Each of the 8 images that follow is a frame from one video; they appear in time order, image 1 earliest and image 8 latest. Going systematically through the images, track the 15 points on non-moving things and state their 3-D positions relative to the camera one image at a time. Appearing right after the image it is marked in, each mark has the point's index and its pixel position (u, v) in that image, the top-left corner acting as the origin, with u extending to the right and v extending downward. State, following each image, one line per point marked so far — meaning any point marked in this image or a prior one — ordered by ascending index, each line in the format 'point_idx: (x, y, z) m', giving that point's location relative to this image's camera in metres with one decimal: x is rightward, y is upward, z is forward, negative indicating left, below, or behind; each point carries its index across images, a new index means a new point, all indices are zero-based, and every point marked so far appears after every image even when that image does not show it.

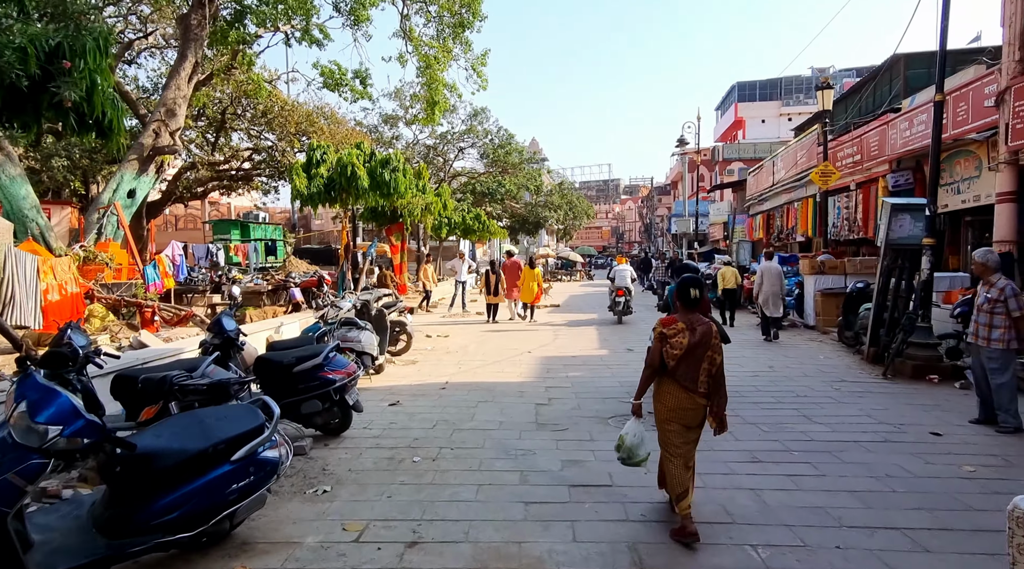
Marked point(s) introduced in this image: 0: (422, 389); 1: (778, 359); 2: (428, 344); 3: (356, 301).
0: (-1.0, -1.1, +8.0) m
1: (+3.5, -1.0, +10.3) m
2: (-1.3, -1.0, +12.1) m
3: (-1.8, -0.2, +8.9) m
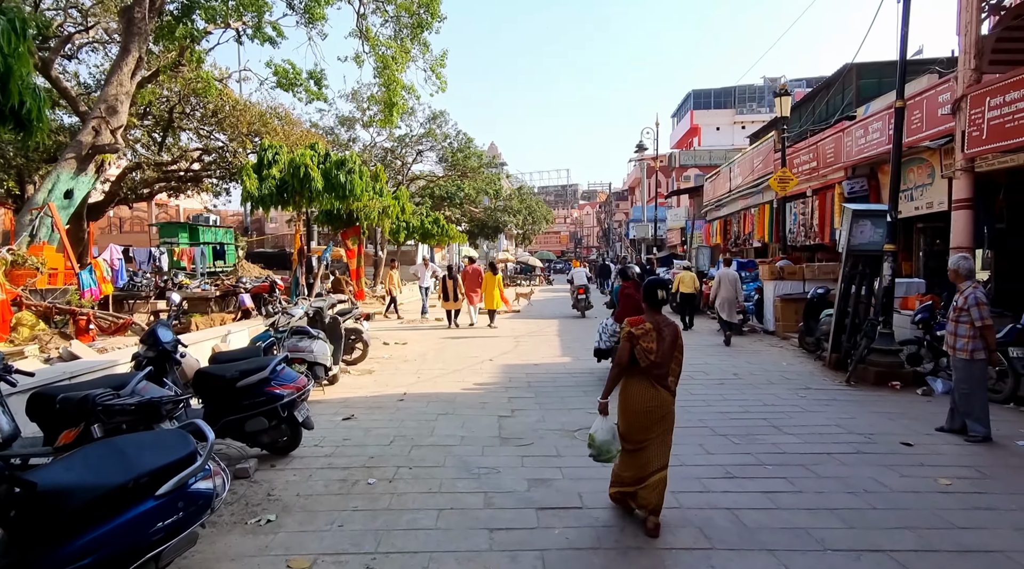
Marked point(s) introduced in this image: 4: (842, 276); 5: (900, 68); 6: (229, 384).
0: (-1.3, -1.2, +7.6) m
1: (+3.0, -1.0, +10.1) m
2: (-1.9, -1.0, +11.7) m
3: (-2.3, -0.3, +8.5) m
4: (+4.1, +0.1, +9.6) m
5: (+4.5, +2.5, +8.9) m
6: (-1.9, -0.7, +5.1) m
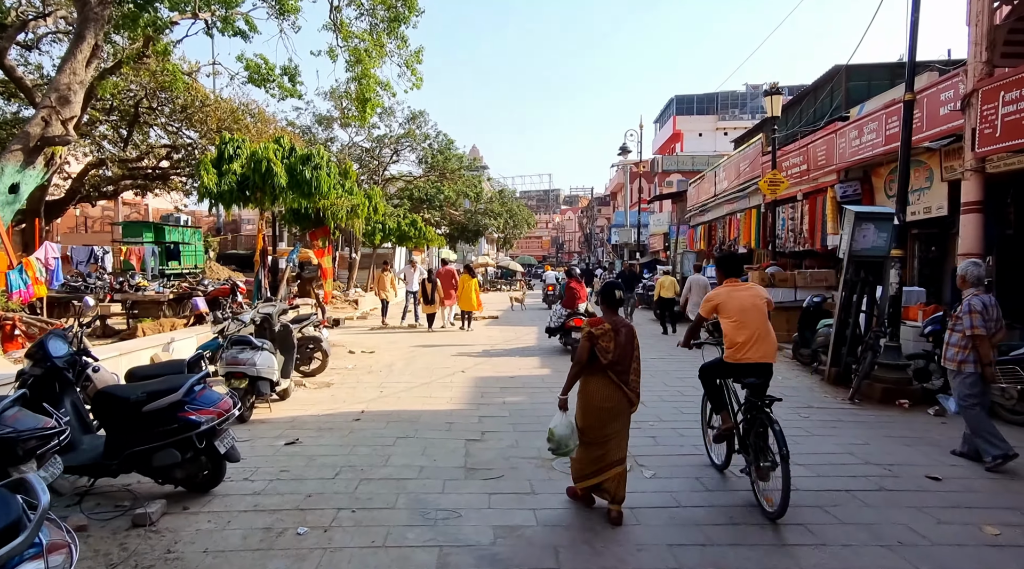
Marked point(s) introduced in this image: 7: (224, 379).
0: (-1.6, -1.2, +6.7) m
1: (+2.7, -1.1, +9.4) m
2: (-2.3, -1.1, +10.8) m
3: (-2.5, -0.3, +7.6) m
4: (+3.8, 0.0, +8.8) m
5: (+4.3, +2.4, +8.2) m
6: (-2.1, -0.7, +4.2) m
7: (-2.5, -0.8, +6.6) m
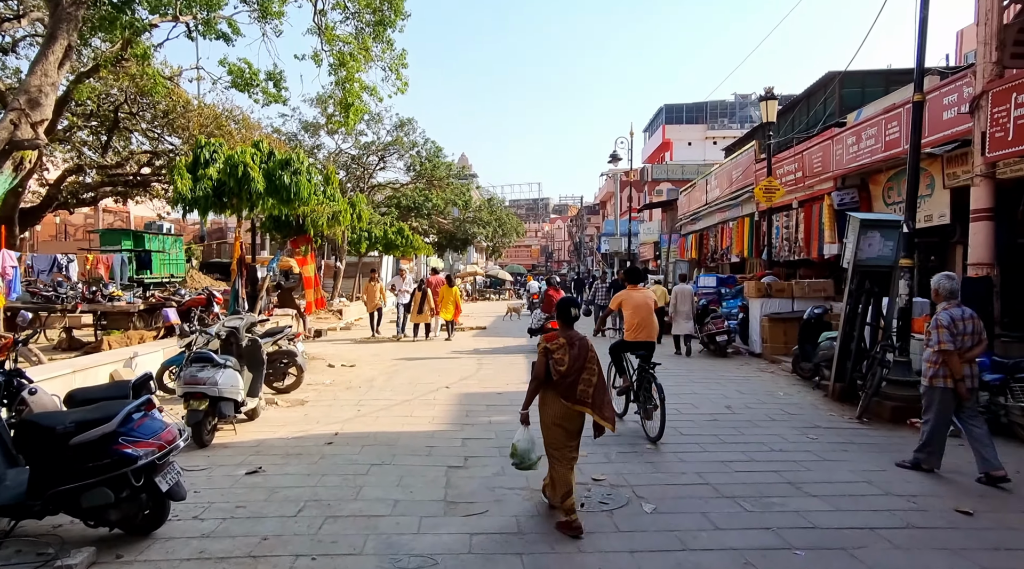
0: (-1.7, -1.3, +6.2) m
1: (+2.5, -1.3, +8.9) m
2: (-2.5, -1.2, +10.2) m
3: (-2.7, -0.4, +7.0) m
4: (+3.6, -0.1, +8.4) m
5: (+4.1, +2.3, +7.8) m
6: (-2.2, -0.7, +3.7) m
7: (-2.6, -0.9, +6.0) m
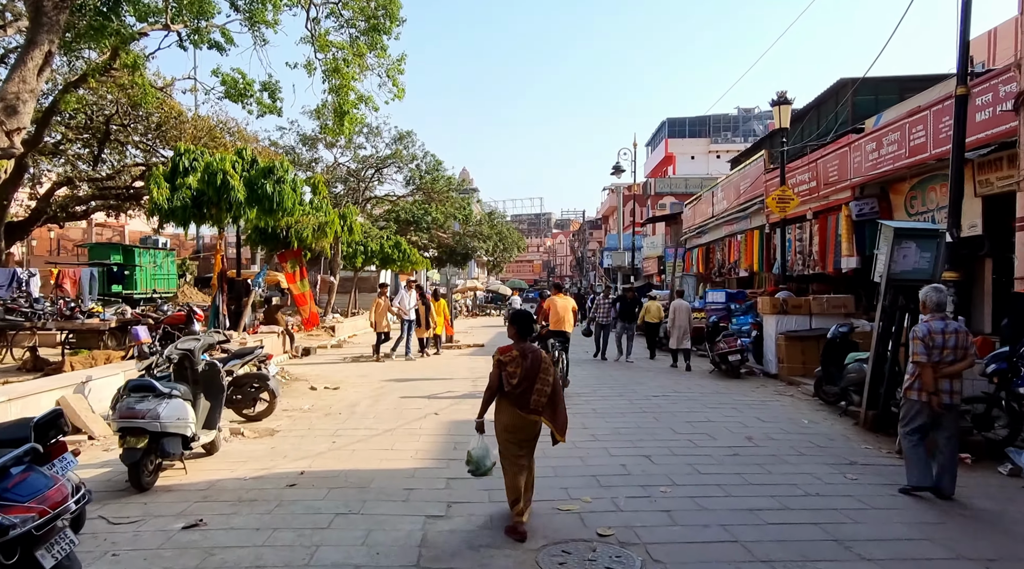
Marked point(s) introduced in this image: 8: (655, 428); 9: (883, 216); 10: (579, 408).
0: (-1.8, -1.4, +5.3) m
1: (+2.5, -1.4, +8.0) m
2: (-2.5, -1.4, +9.4) m
3: (-2.7, -0.5, +6.2) m
4: (+3.6, -0.3, +7.5) m
5: (+4.1, +2.2, +7.0) m
6: (-2.2, -0.8, +2.8) m
7: (-2.6, -1.0, +5.2) m
8: (+1.4, -1.4, +7.7) m
9: (+6.1, +1.1, +12.6) m
10: (+0.8, -1.5, +8.9) m
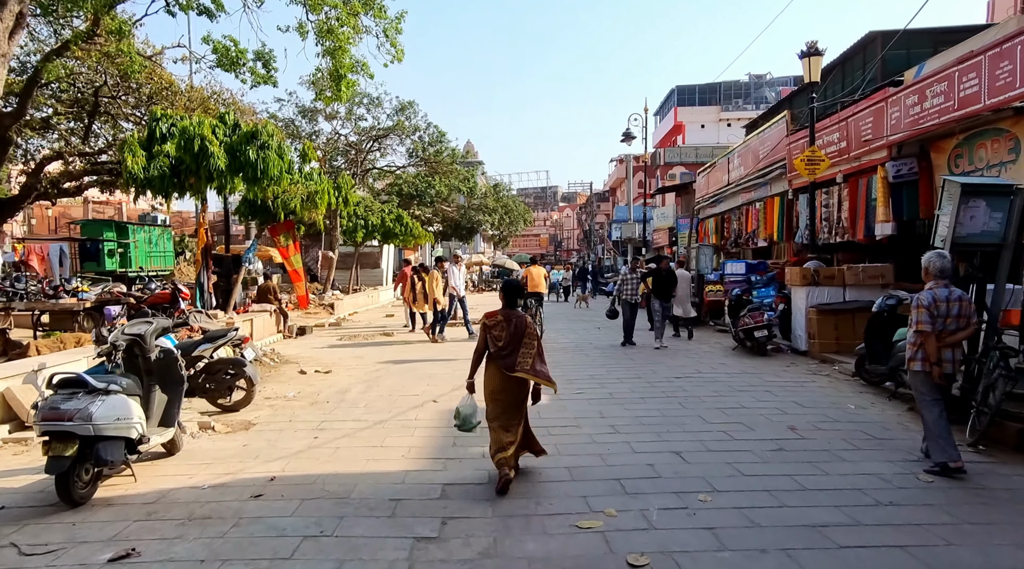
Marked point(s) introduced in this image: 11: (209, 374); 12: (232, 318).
0: (-1.7, -1.3, +4.4) m
1: (+2.6, -1.1, +7.1) m
2: (-2.4, -1.1, +8.5) m
3: (-2.7, -0.3, +5.3) m
4: (+3.6, 0.0, +6.5) m
5: (+4.1, +2.4, +5.9) m
6: (-2.2, -0.7, +1.9) m
7: (-2.6, -0.9, +4.3) m
8: (+1.5, -1.2, +6.7) m
9: (+6.2, +1.6, +11.5) m
10: (+0.9, -1.1, +8.0) m
11: (-2.8, -0.8, +7.1) m
12: (-4.3, -0.5, +11.9) m
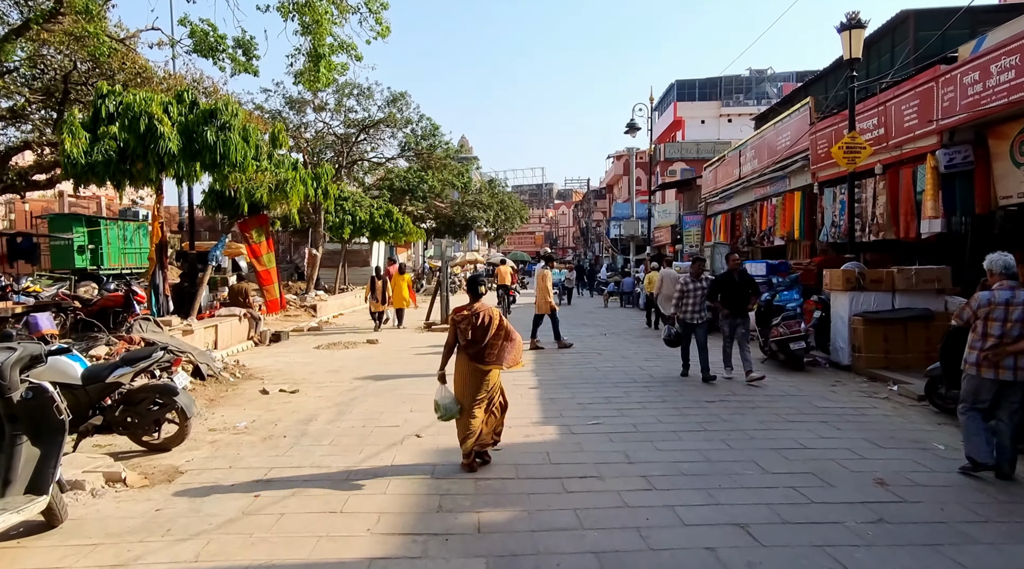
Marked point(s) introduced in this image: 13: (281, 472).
0: (-1.7, -1.3, +3.0) m
1: (+2.6, -1.2, +5.6) m
2: (-2.4, -1.2, +7.0) m
3: (-2.6, -0.4, +3.8) m
4: (+3.7, 0.0, +5.1) m
5: (+4.1, +2.4, +4.5) m
6: (-2.2, -0.8, +0.4) m
7: (-2.6, -0.9, +2.8) m
8: (+1.5, -1.2, +5.3) m
9: (+6.2, +1.6, +10.1) m
10: (+0.9, -1.2, +6.5) m
11: (-2.8, -0.9, +5.6) m
12: (-4.4, -0.6, +10.4) m
13: (-1.5, -1.3, +5.2) m
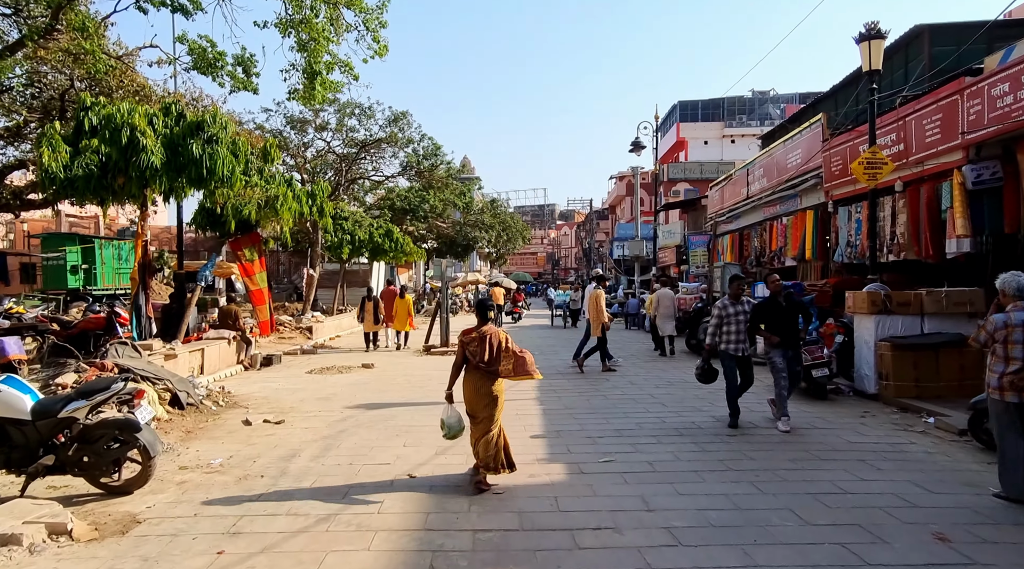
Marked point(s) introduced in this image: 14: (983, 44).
0: (-1.7, -1.4, +2.3) m
1: (+2.6, -1.4, +5.0) m
2: (-2.4, -1.4, +6.4) m
3: (-2.6, -0.5, +3.2) m
4: (+3.7, -0.2, +4.5) m
5: (+4.2, +2.2, +3.9) m
6: (-2.2, -0.8, -0.2) m
7: (-2.5, -1.0, +2.2) m
8: (+1.5, -1.4, +4.7) m
9: (+6.2, +1.3, +9.5) m
10: (+0.9, -1.4, +5.9) m
11: (-2.8, -1.0, +5.0) m
12: (-4.3, -0.8, +9.8) m
13: (-1.5, -1.4, +4.6) m
14: (+8.7, +4.4, +14.0) m
